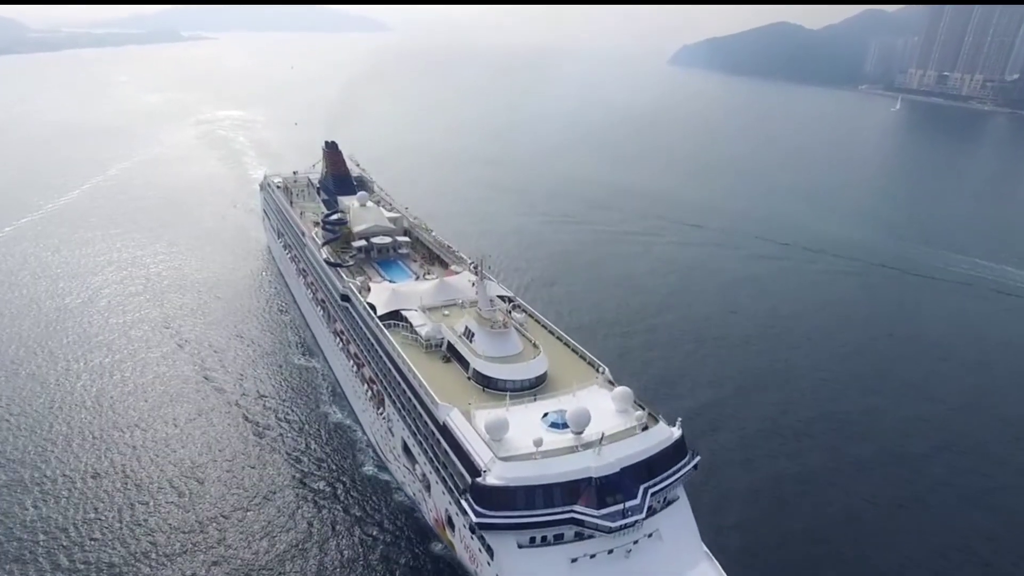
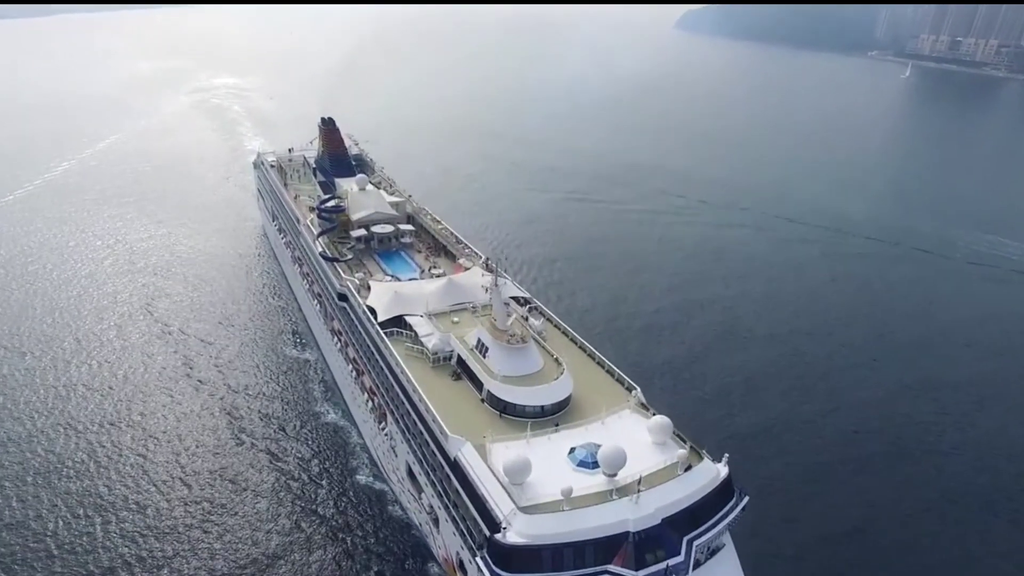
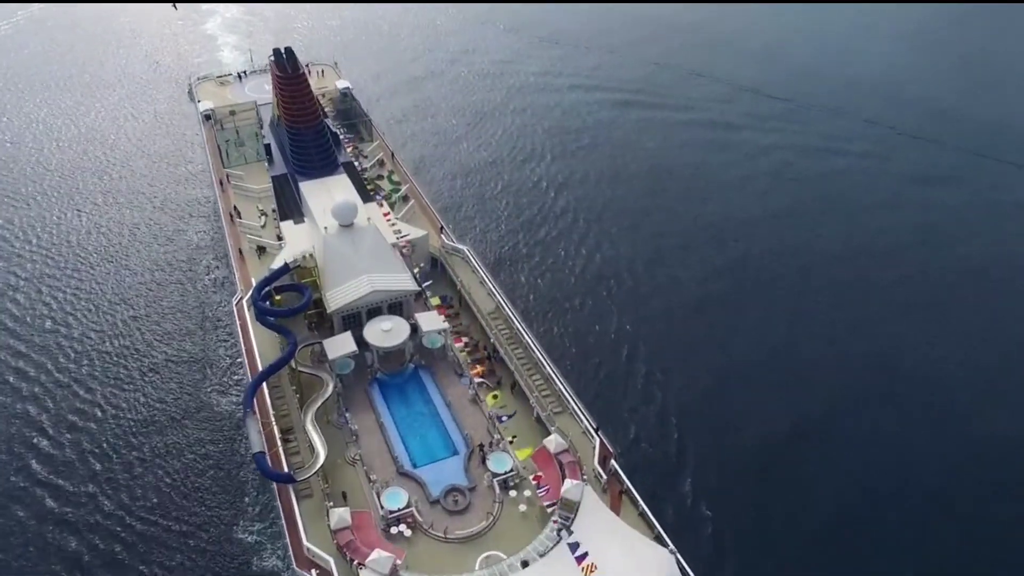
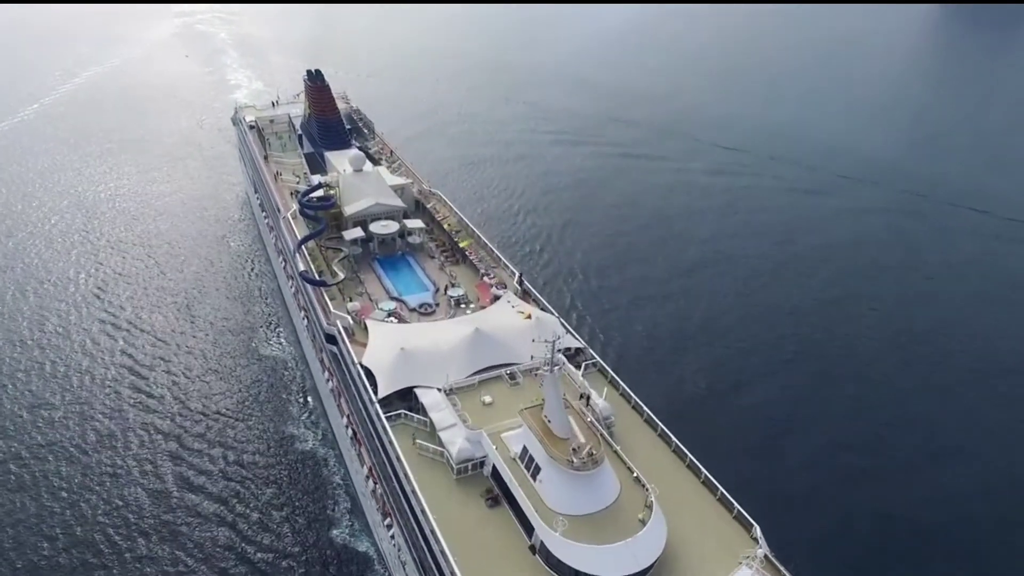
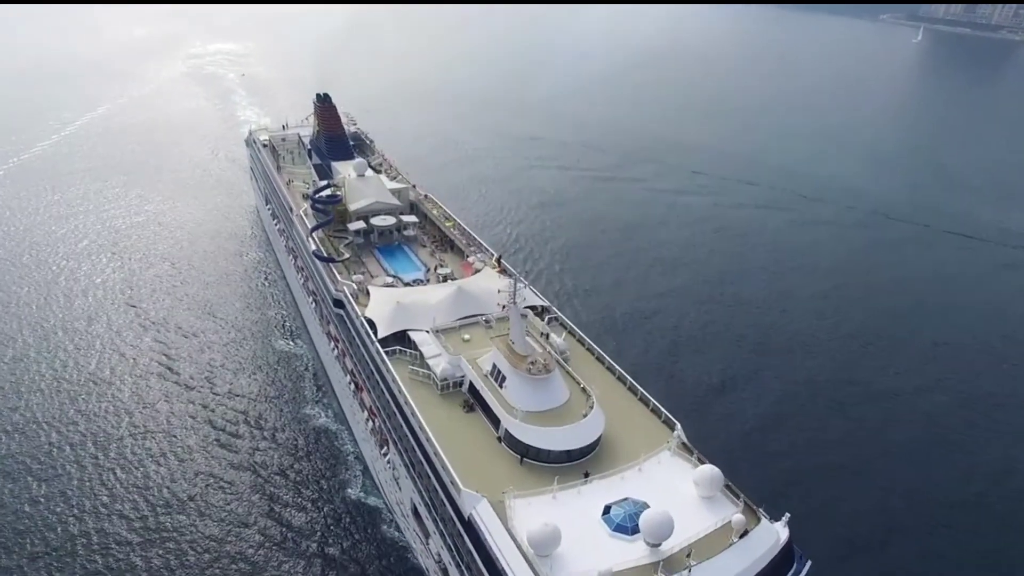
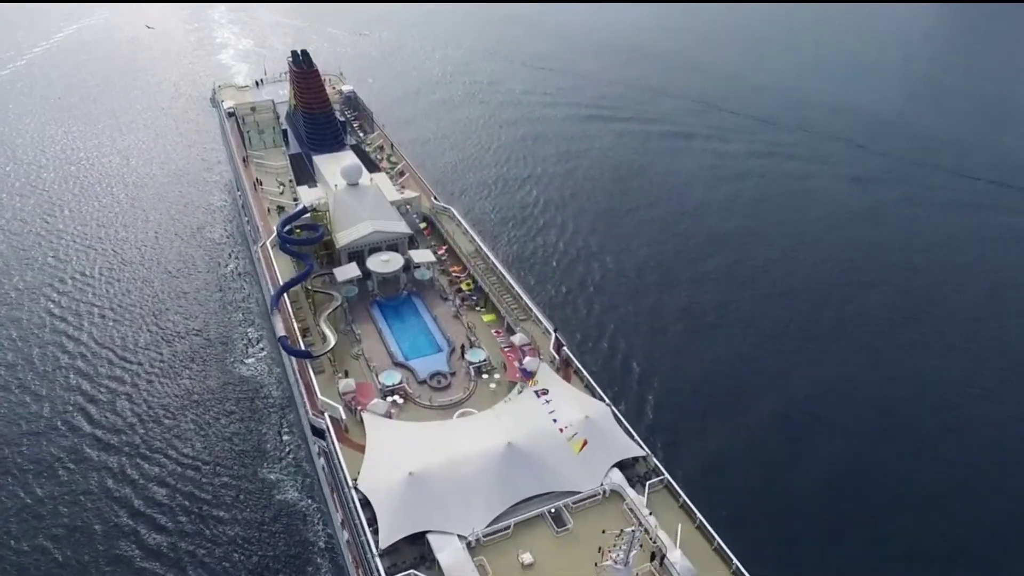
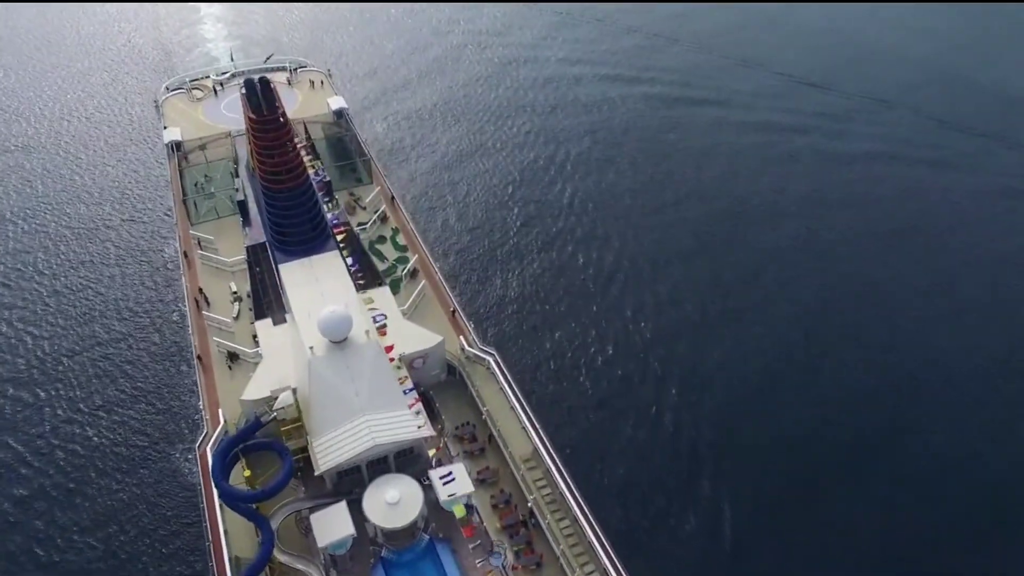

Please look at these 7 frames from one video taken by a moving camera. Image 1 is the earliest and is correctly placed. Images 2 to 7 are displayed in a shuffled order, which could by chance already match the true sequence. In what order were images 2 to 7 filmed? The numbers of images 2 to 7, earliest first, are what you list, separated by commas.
2, 5, 4, 6, 3, 7
